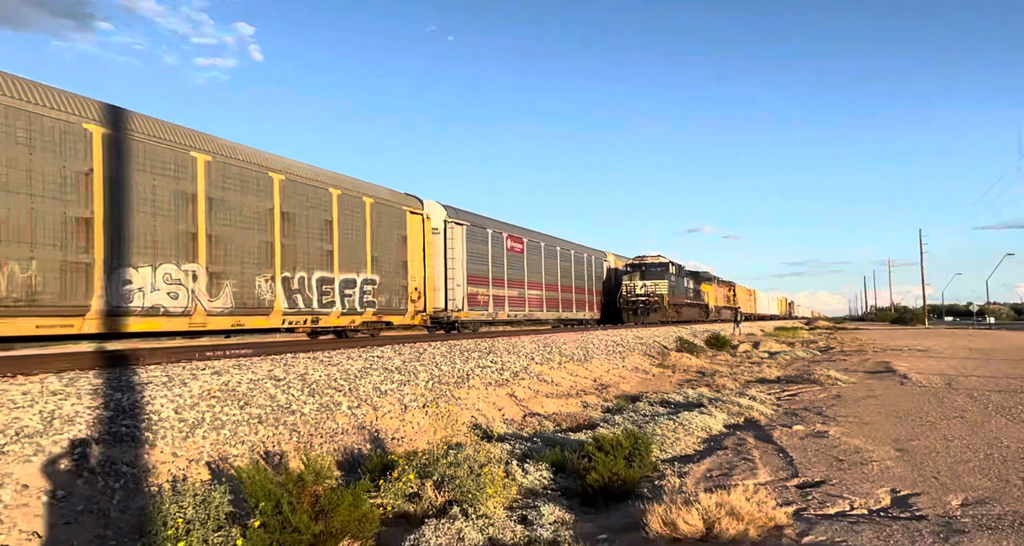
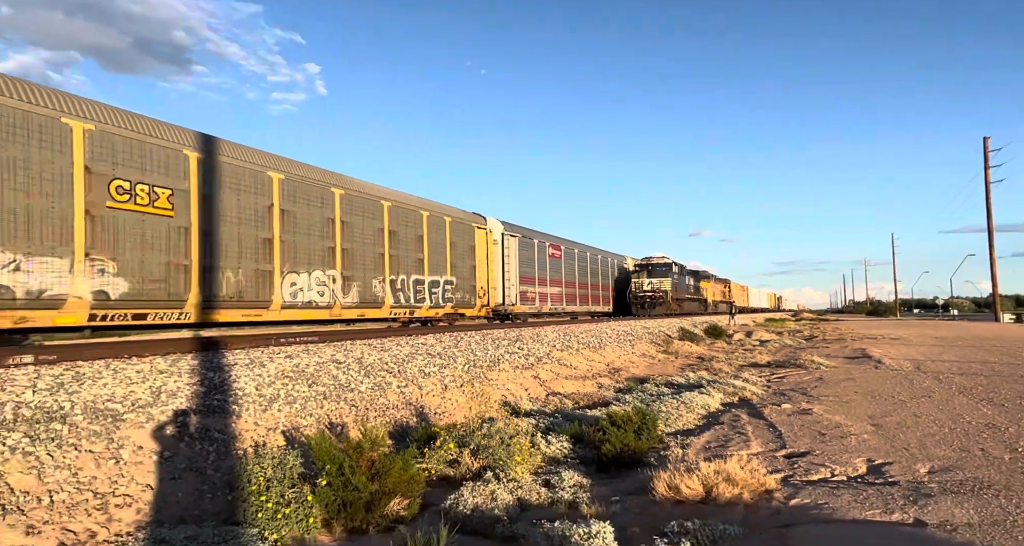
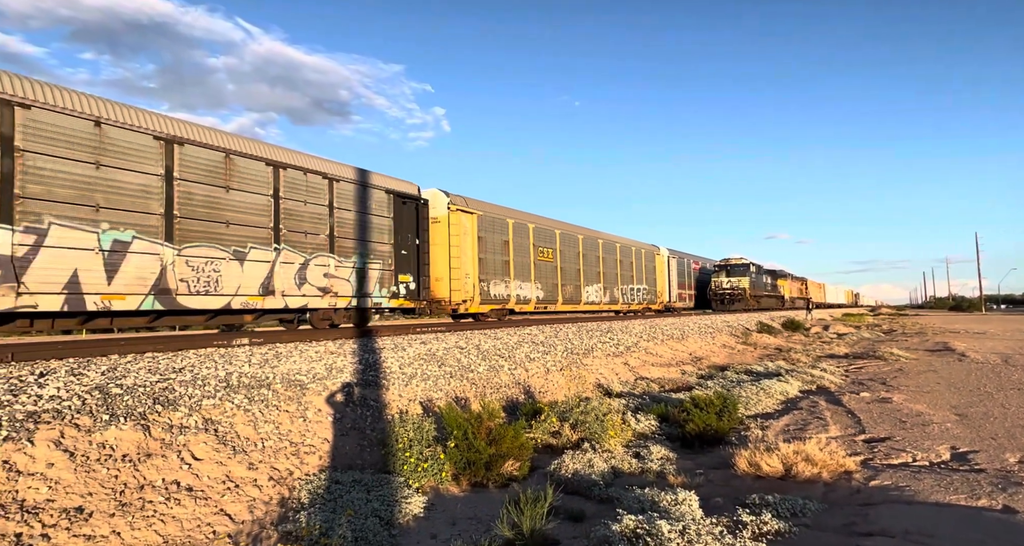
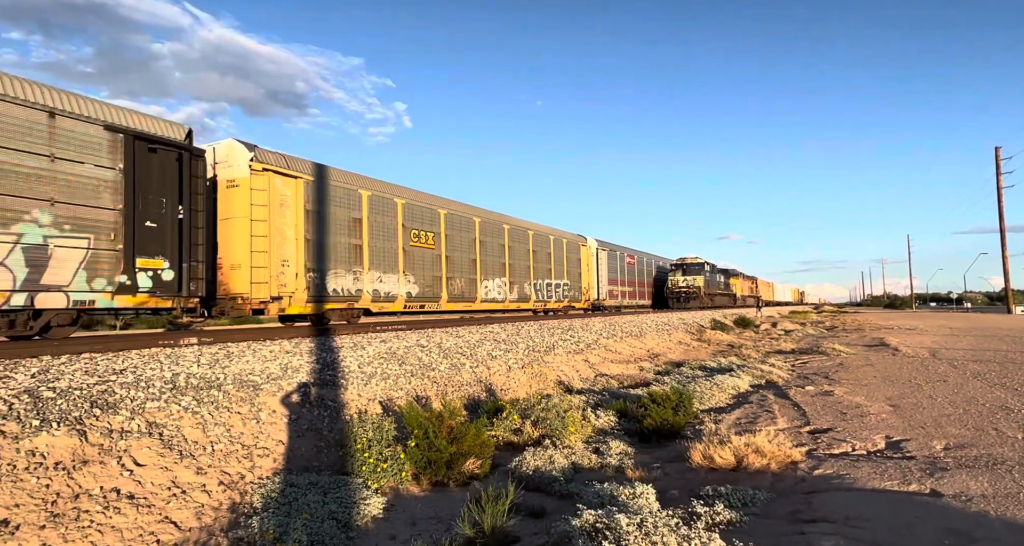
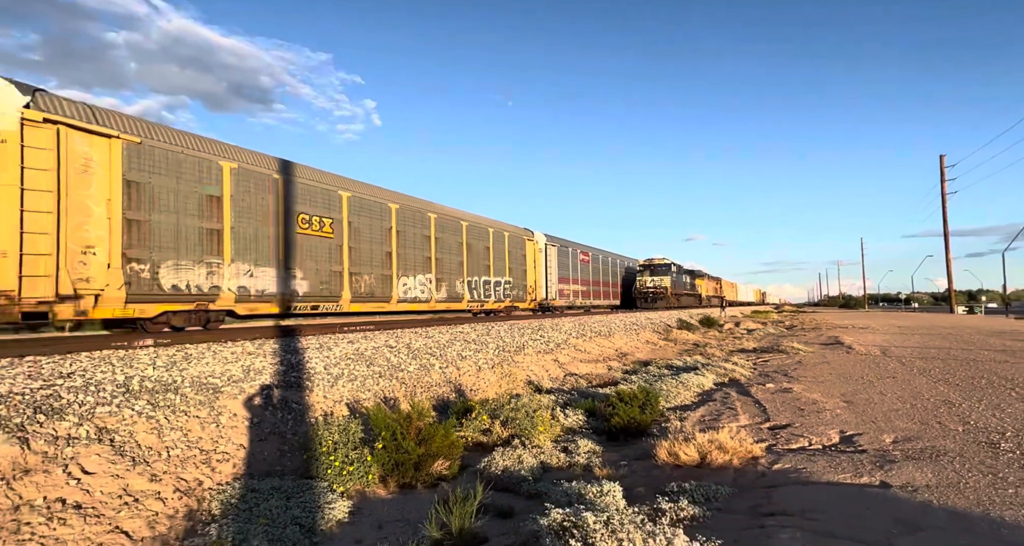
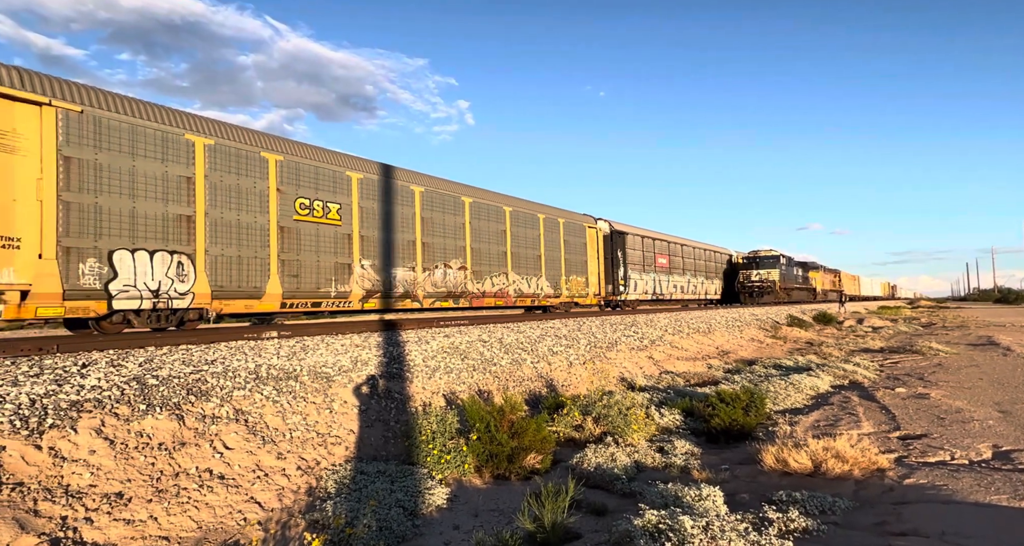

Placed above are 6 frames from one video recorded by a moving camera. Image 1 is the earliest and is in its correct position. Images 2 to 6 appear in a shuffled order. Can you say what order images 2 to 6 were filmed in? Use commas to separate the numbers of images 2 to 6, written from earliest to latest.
2, 5, 4, 3, 6
